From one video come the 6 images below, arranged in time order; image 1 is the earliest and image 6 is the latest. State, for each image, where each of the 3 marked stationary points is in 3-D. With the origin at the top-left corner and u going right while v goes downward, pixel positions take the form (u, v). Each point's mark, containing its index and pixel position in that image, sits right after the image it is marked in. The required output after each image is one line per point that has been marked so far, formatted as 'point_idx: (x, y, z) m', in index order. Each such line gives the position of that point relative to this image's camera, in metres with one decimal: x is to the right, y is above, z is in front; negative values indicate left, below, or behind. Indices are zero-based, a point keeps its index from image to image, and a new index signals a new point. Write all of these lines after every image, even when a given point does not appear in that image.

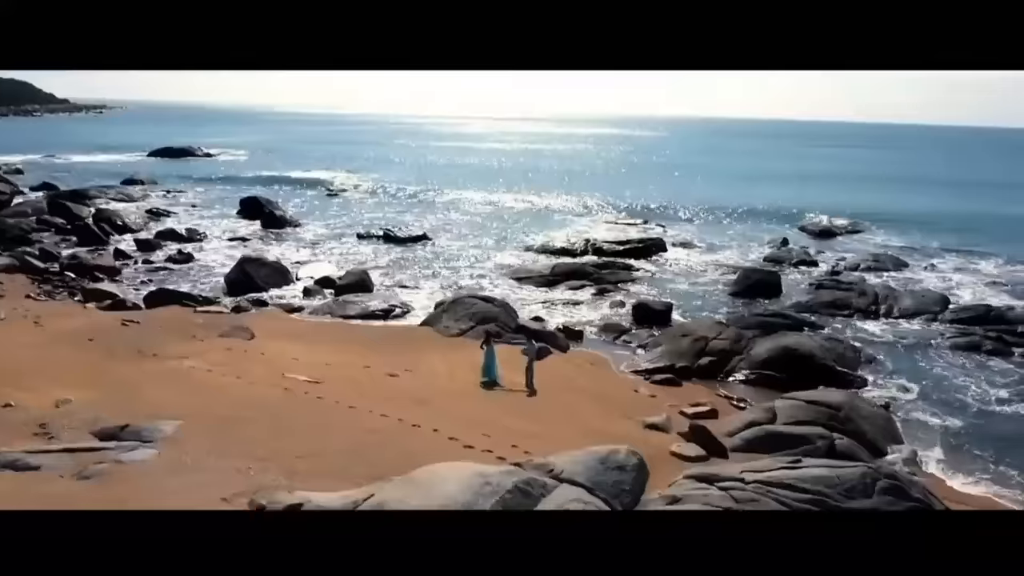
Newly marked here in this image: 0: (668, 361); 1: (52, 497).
0: (+1.3, -0.6, +6.7) m
1: (-2.0, -0.9, +3.7) m
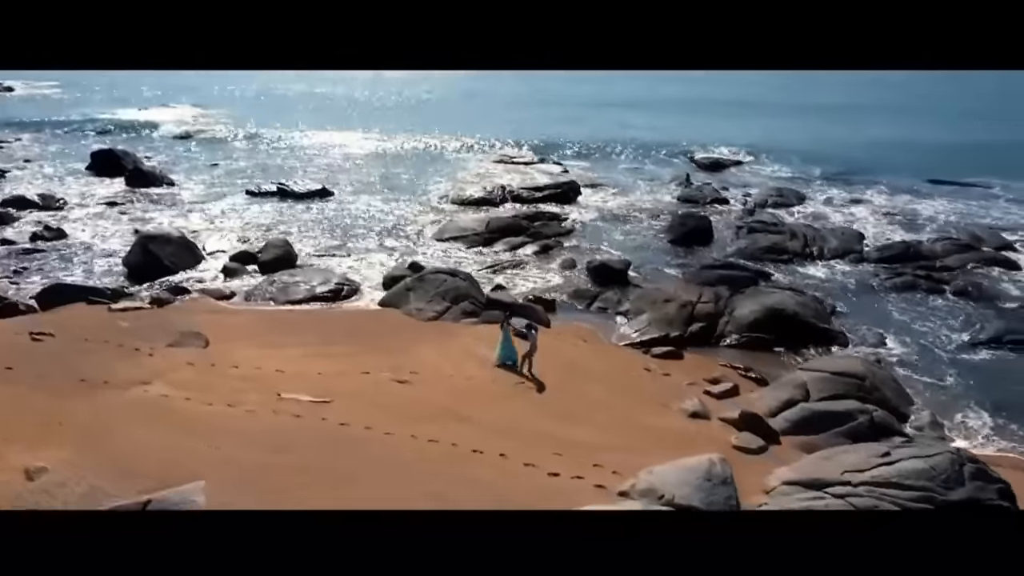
0: (+1.2, -0.3, +6.5) m
1: (-1.4, -1.2, +3.0) m
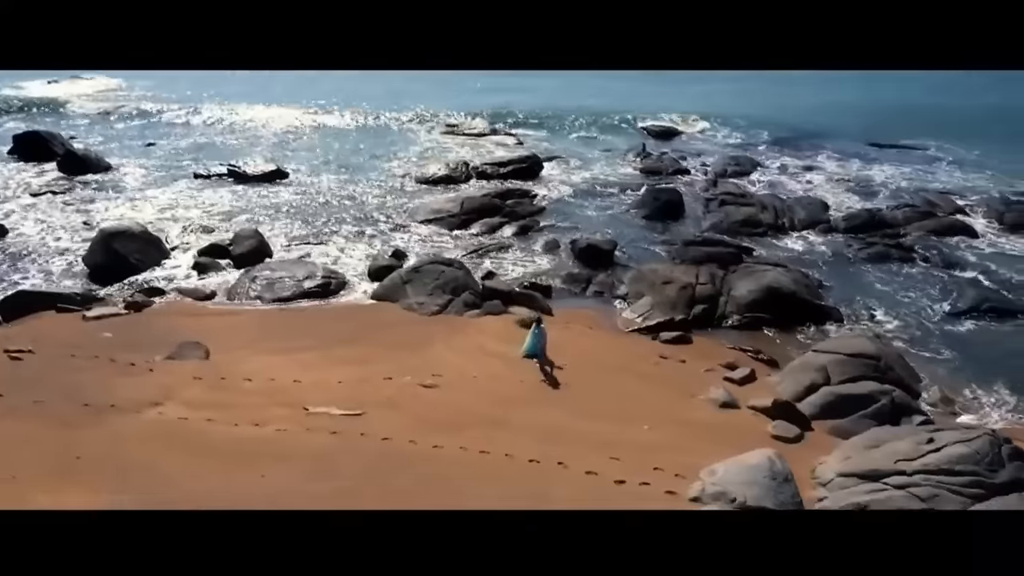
0: (+1.2, -0.2, +6.5) m
1: (-0.9, -1.3, +2.8) m
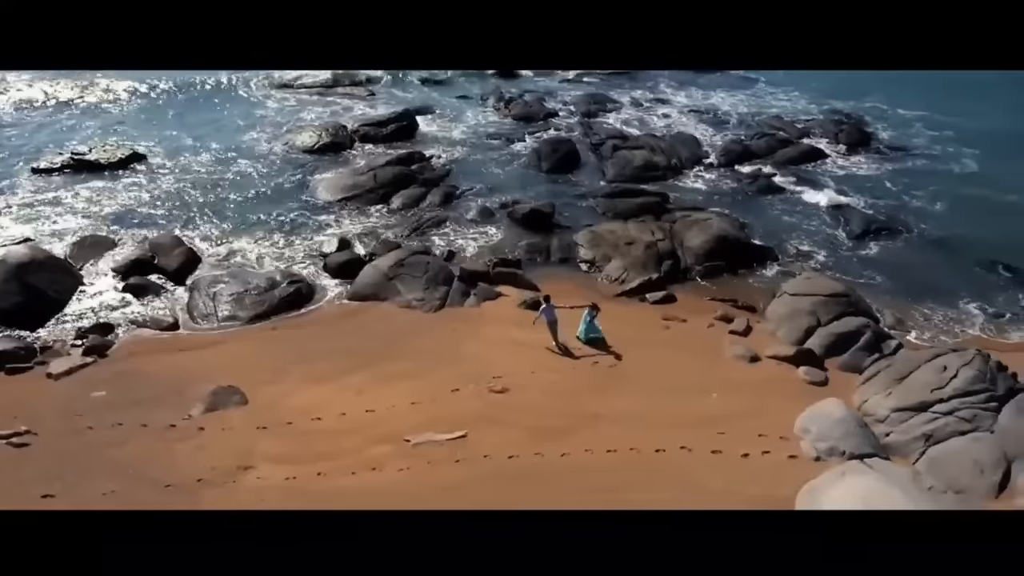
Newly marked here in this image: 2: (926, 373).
0: (+1.1, +0.1, +6.9) m
1: (+0.3, -1.6, +2.9) m
2: (+2.7, -0.5, +5.1) m
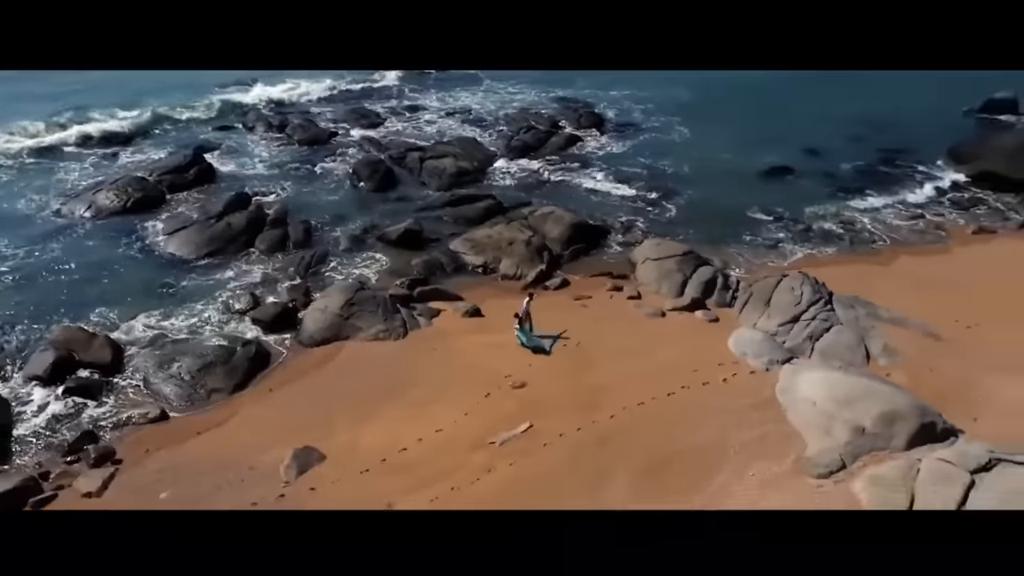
0: (+0.2, +0.2, +8.2) m
1: (+1.5, -1.5, +4.3) m
2: (+2.5, -0.1, +7.2) m
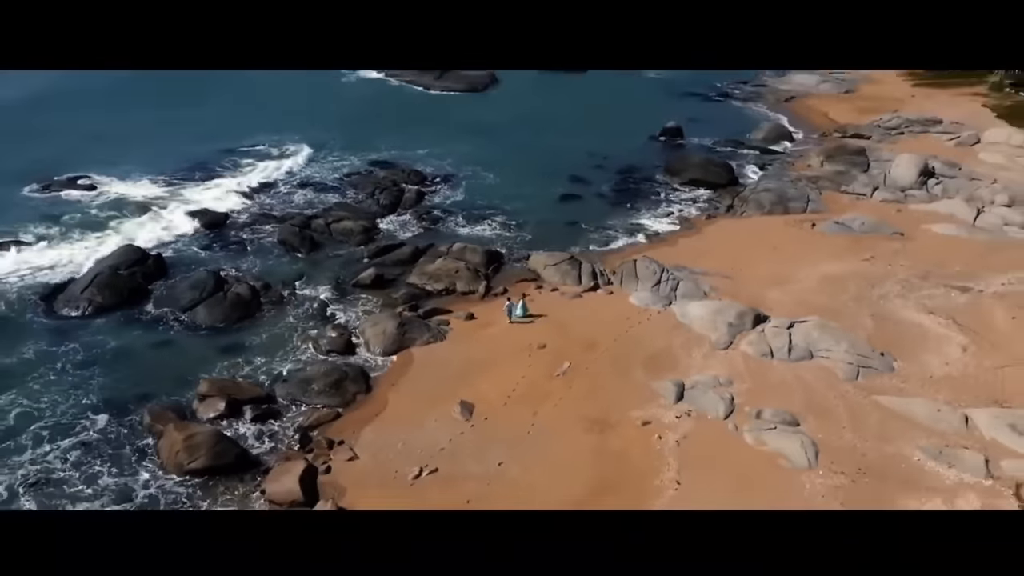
0: (-0.5, +0.1, +12.0) m
1: (+2.5, -1.1, +8.9) m
2: (+2.0, +0.3, +11.9) m
